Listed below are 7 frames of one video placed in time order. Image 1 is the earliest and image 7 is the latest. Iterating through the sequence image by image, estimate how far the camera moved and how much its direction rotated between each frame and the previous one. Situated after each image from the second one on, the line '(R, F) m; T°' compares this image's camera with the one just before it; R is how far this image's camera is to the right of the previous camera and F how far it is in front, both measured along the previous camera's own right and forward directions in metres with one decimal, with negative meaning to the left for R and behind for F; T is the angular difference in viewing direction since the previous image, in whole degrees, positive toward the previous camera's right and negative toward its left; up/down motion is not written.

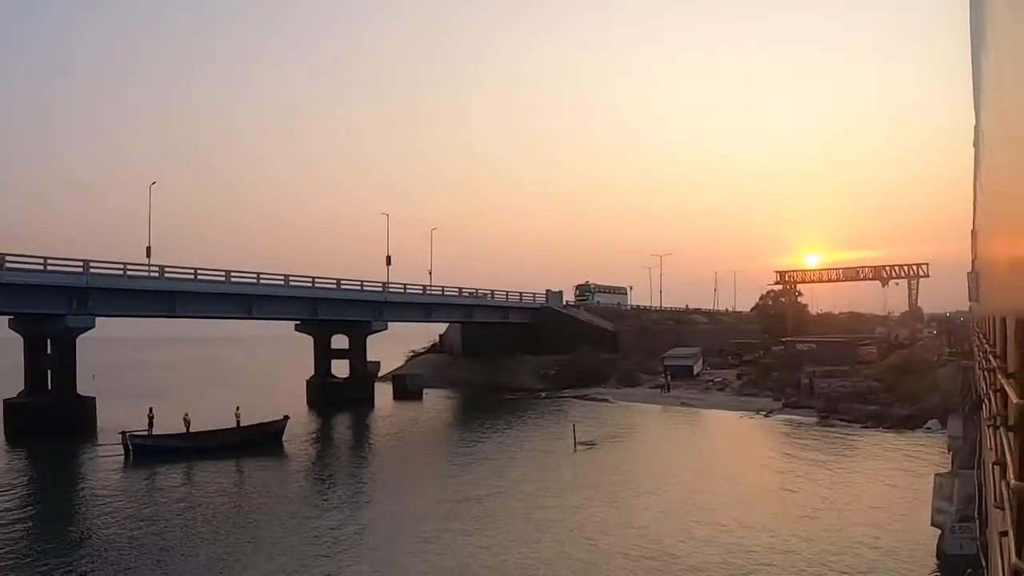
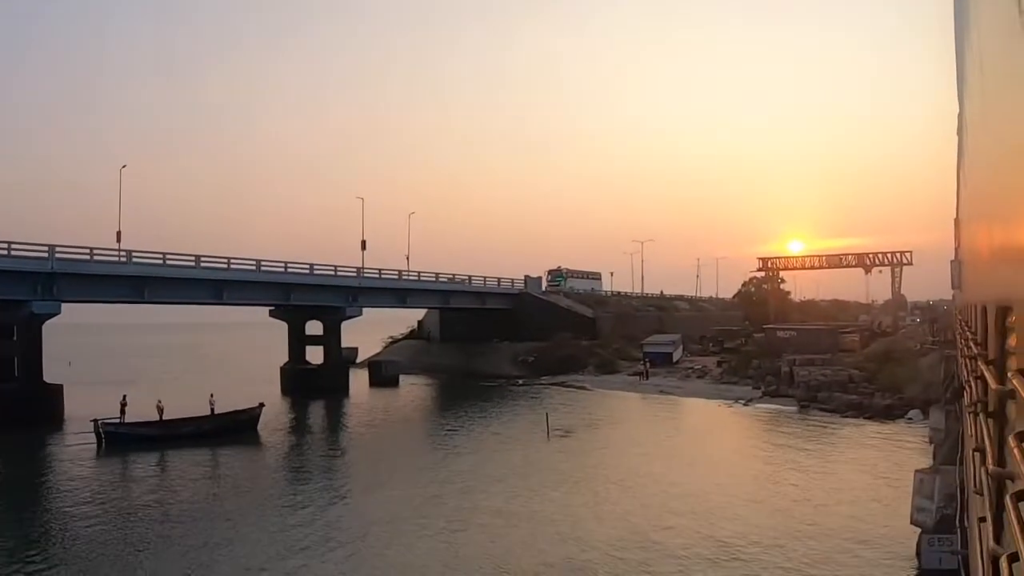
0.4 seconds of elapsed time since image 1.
(+0.4, +0.8) m; +1°
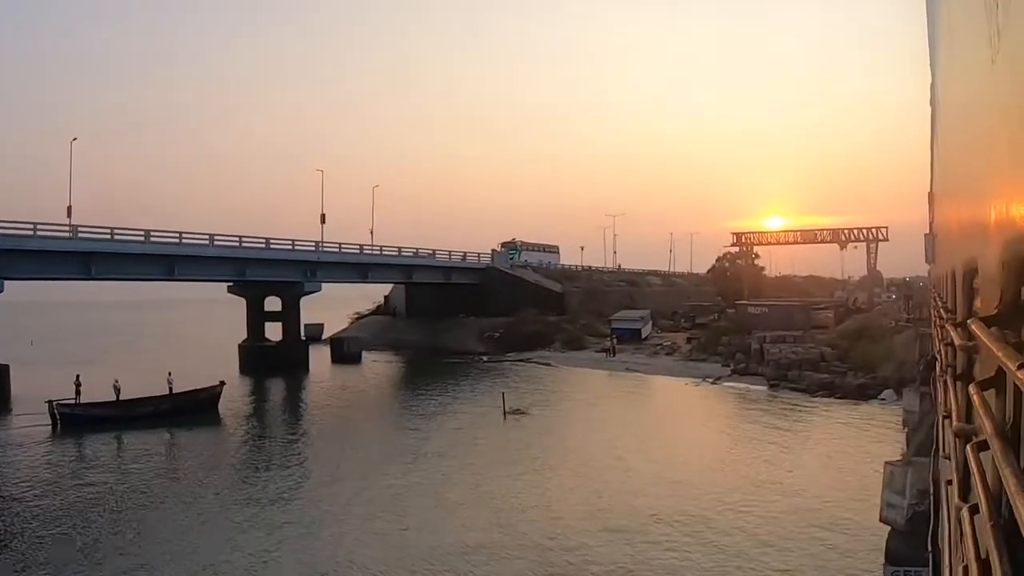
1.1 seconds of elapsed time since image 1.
(+0.6, +1.2) m; +2°
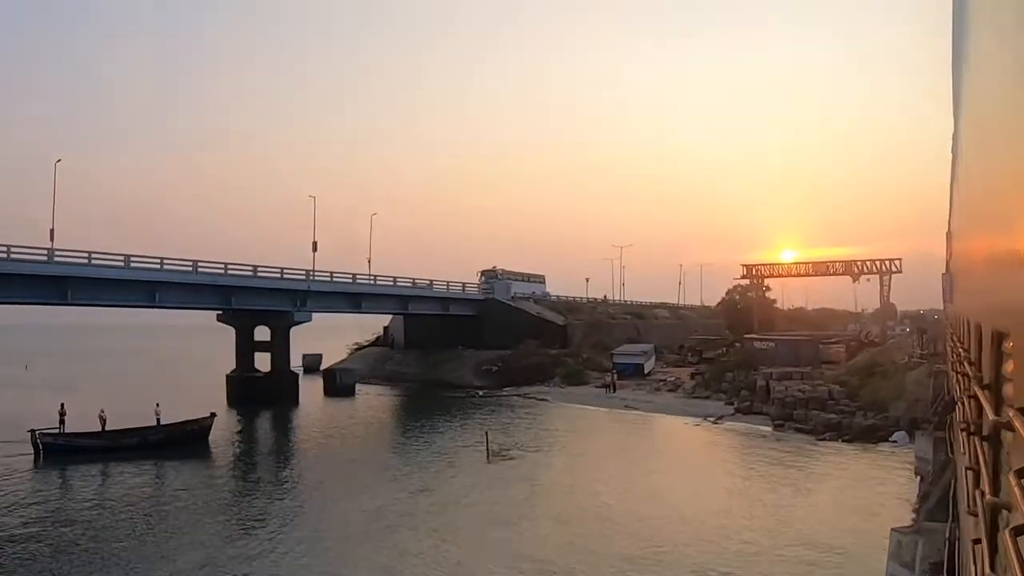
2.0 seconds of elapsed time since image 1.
(+0.8, +1.4) m; -1°
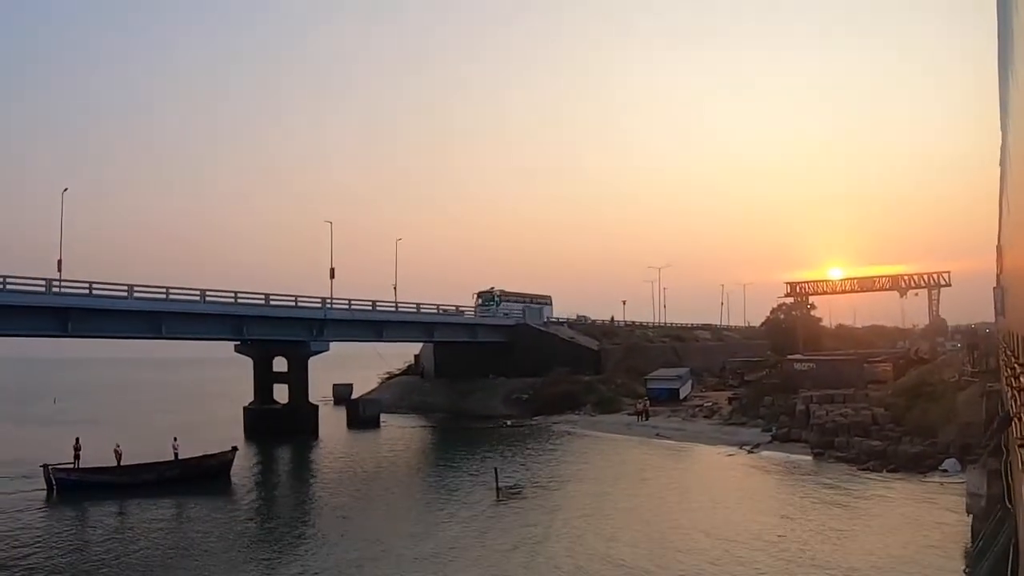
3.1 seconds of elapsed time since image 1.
(+1.1, +1.6) m; -3°
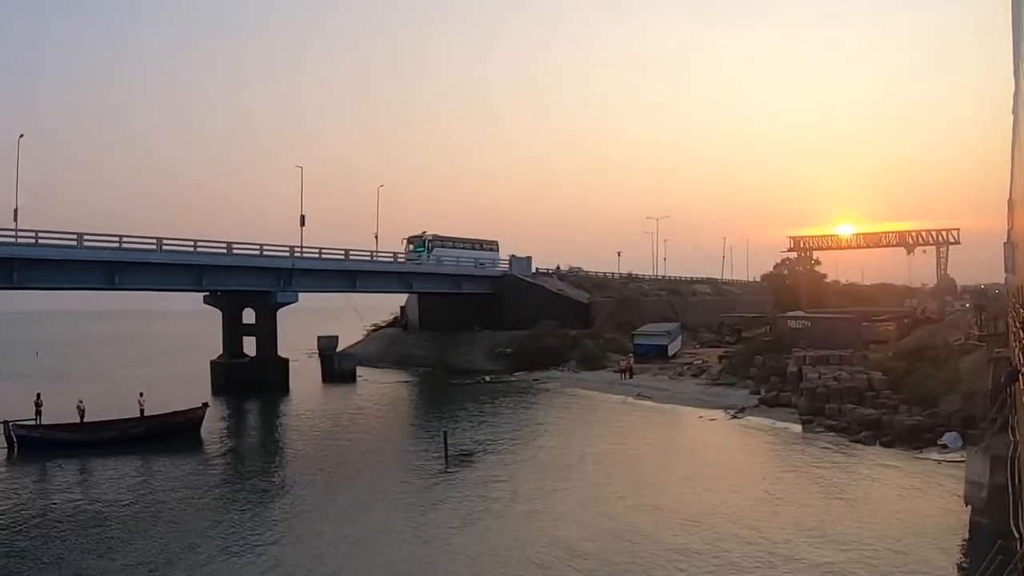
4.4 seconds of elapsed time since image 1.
(+1.2, +2.1) m; 0°
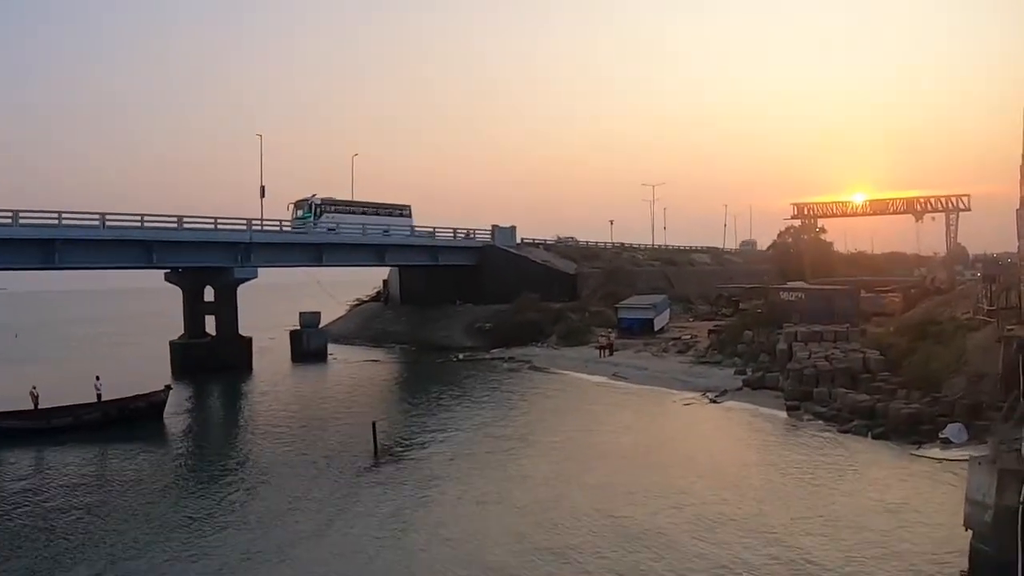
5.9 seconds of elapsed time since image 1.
(+1.4, +2.3) m; -1°
